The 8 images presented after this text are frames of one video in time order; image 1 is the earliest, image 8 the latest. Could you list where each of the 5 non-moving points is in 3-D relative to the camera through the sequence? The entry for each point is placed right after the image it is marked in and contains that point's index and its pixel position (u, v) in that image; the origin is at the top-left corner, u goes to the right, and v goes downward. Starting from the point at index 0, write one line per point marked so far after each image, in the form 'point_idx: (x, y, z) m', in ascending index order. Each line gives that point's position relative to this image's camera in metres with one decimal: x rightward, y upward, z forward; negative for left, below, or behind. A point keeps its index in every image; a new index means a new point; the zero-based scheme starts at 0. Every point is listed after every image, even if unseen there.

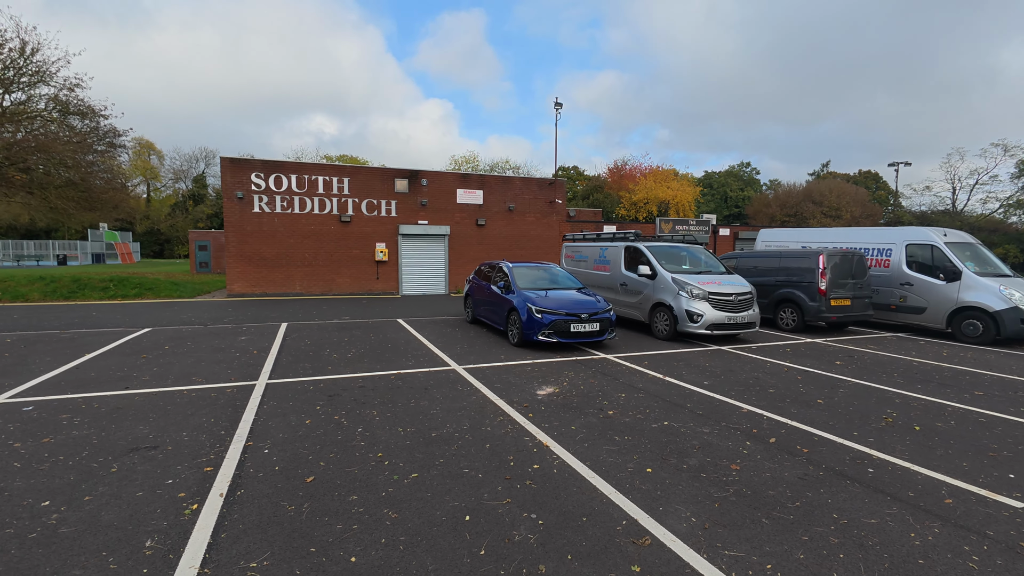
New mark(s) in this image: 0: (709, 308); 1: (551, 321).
0: (+3.6, -0.4, +8.7) m
1: (+0.6, -0.6, +7.9) m
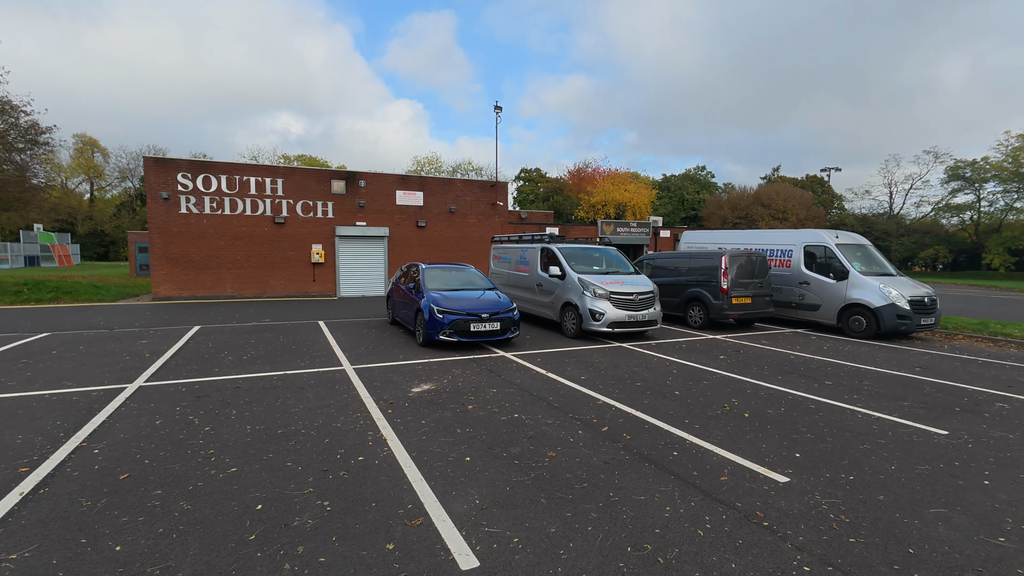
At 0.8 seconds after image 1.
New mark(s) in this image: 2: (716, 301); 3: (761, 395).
0: (+1.9, -0.4, +9.1) m
1: (-1.0, -0.6, +8.1) m
2: (+4.6, -0.3, +10.8) m
3: (+3.0, -1.3, +5.8) m
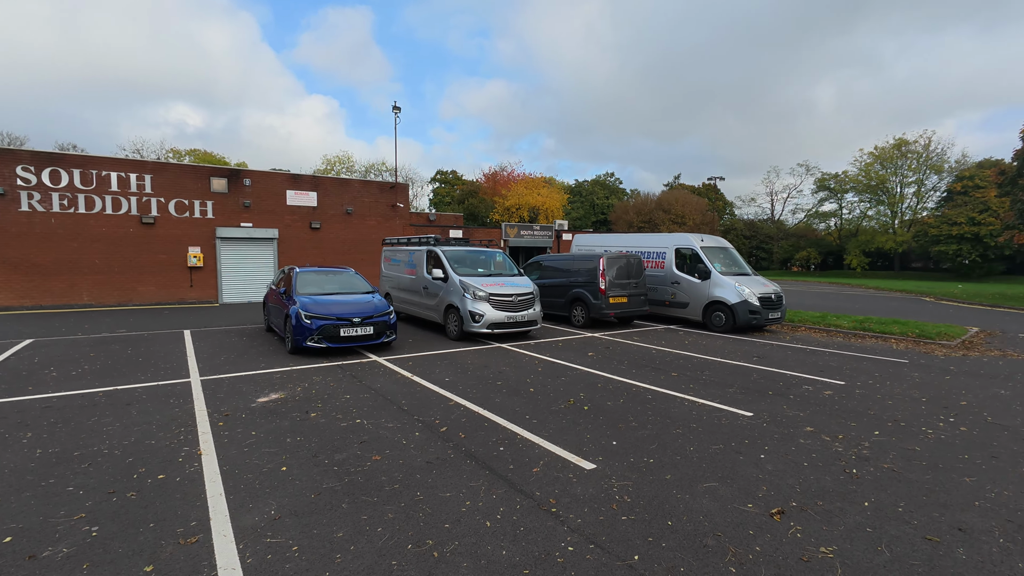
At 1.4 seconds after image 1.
0: (-0.4, -0.4, +9.3) m
1: (-3.1, -0.6, +7.8) m
2: (+2.0, -0.3, +11.4) m
3: (+1.2, -1.3, +6.1) m
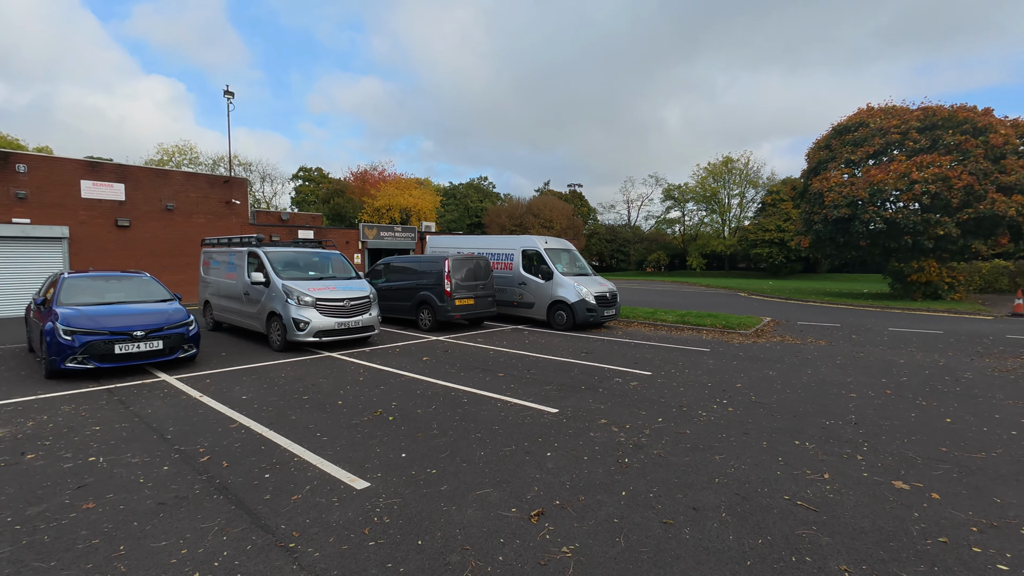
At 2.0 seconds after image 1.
0: (-3.5, -0.5, +8.5) m
1: (-5.7, -0.7, +6.4) m
2: (-1.6, -0.4, +11.2) m
3: (-1.1, -1.3, +5.9) m
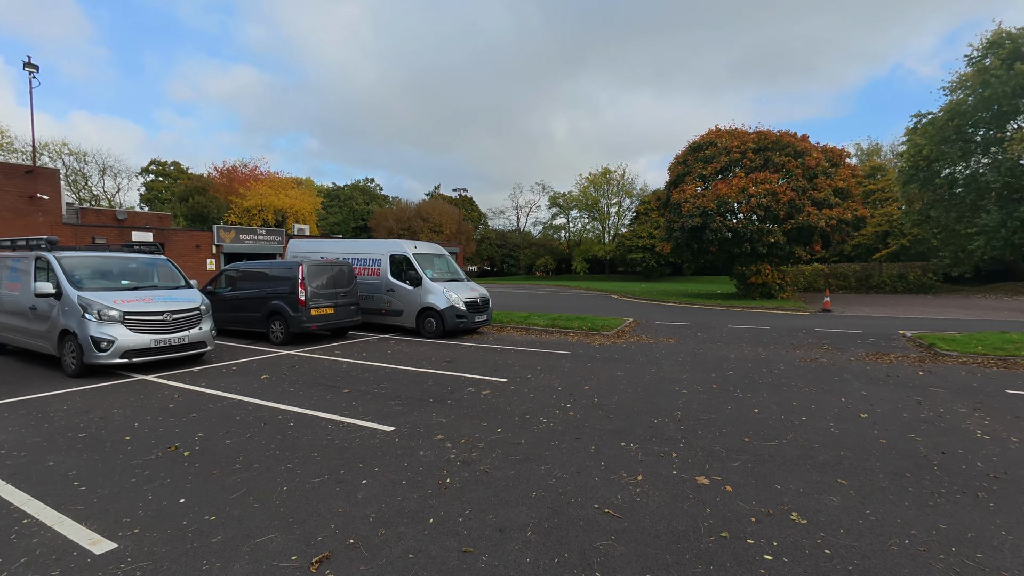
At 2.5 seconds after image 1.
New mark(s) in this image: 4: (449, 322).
0: (-5.8, -0.7, +7.2) m
1: (-7.5, -0.9, +4.7) m
2: (-4.6, -0.5, +10.2) m
3: (-2.9, -1.4, +5.1) m
4: (-1.5, -0.8, +11.3) m
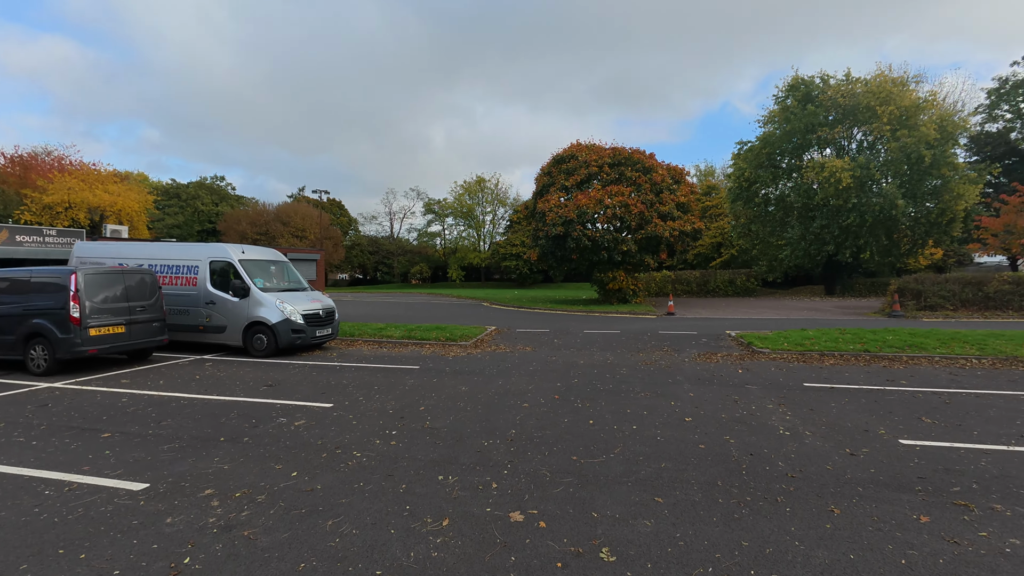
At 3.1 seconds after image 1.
0: (-7.9, -0.9, +4.9) m
1: (-9.0, -1.1, +2.0) m
2: (-7.5, -0.8, +8.0) m
3: (-4.6, -1.6, +3.6) m
4: (-4.7, -1.0, +9.8) m
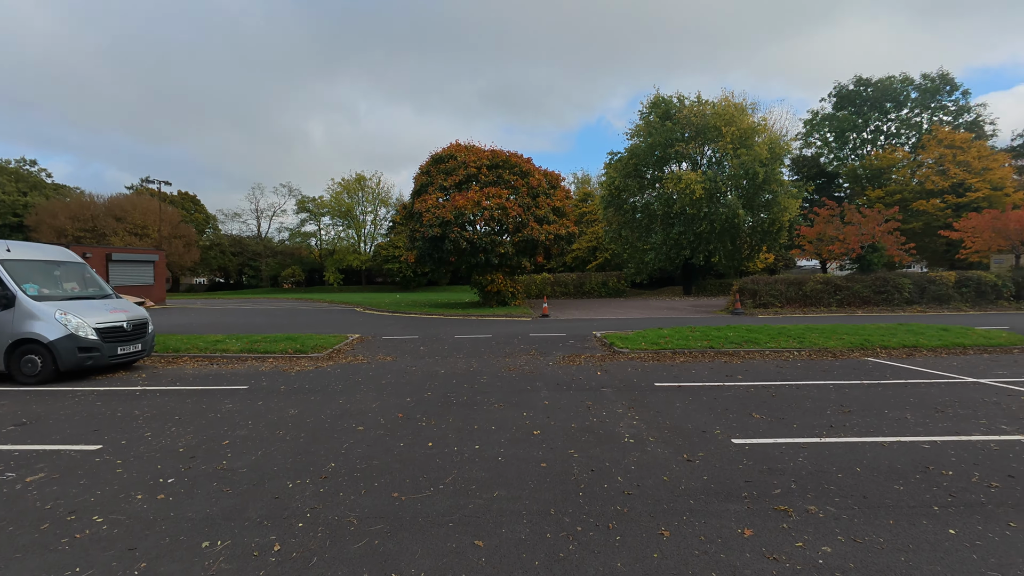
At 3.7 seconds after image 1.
0: (-9.2, -1.0, +2.2) m
1: (-9.6, -1.2, -0.8) m
2: (-9.6, -0.9, +5.4) m
3: (-5.7, -1.6, +1.7) m
4: (-7.3, -1.2, +7.8) m
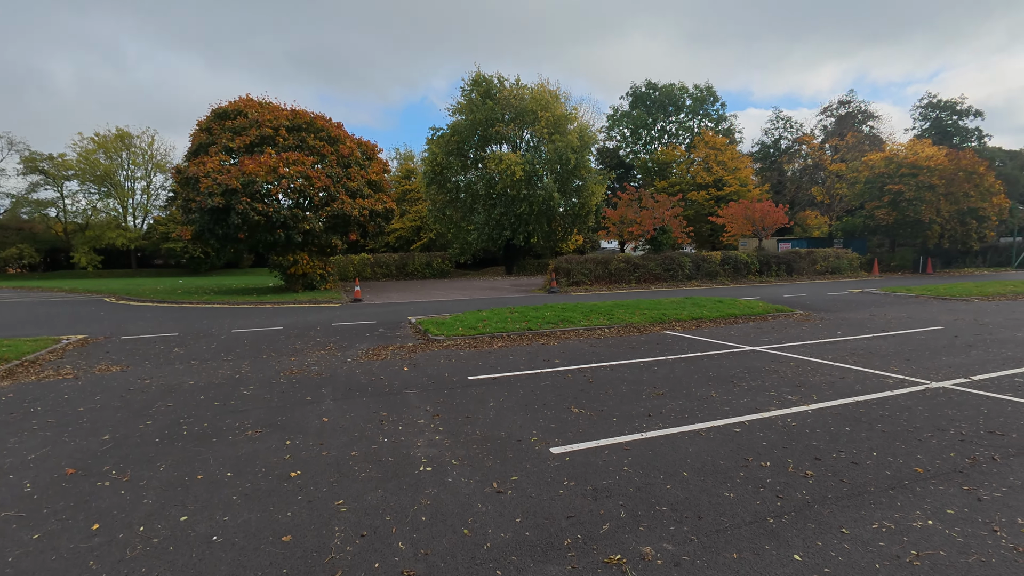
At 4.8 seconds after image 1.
0: (-9.5, -1.2, -2.4) m
1: (-8.8, -1.5, -5.4) m
2: (-10.9, -1.0, +0.4) m
3: (-6.0, -1.7, -1.7) m
4: (-9.6, -1.1, +3.5) m
